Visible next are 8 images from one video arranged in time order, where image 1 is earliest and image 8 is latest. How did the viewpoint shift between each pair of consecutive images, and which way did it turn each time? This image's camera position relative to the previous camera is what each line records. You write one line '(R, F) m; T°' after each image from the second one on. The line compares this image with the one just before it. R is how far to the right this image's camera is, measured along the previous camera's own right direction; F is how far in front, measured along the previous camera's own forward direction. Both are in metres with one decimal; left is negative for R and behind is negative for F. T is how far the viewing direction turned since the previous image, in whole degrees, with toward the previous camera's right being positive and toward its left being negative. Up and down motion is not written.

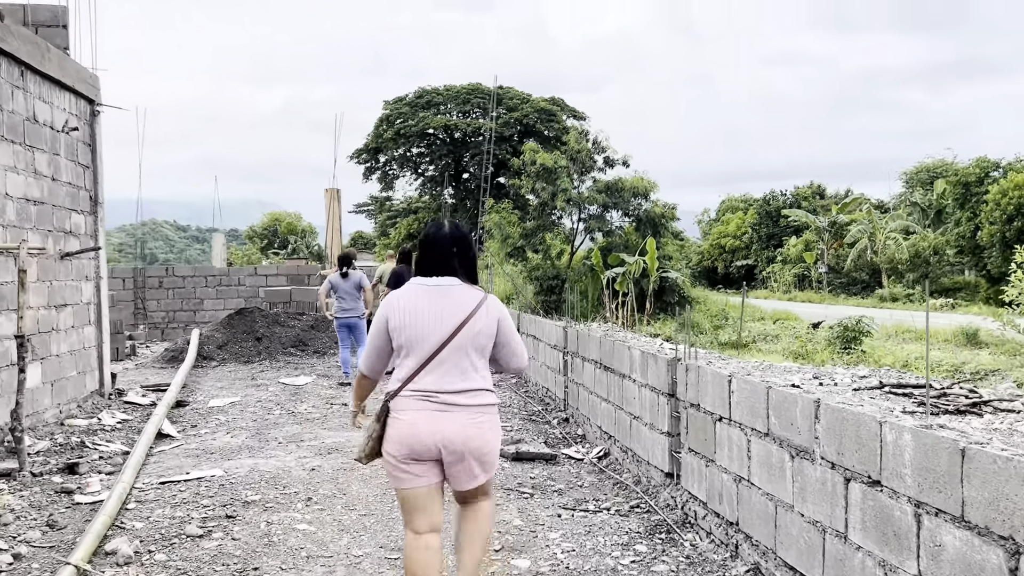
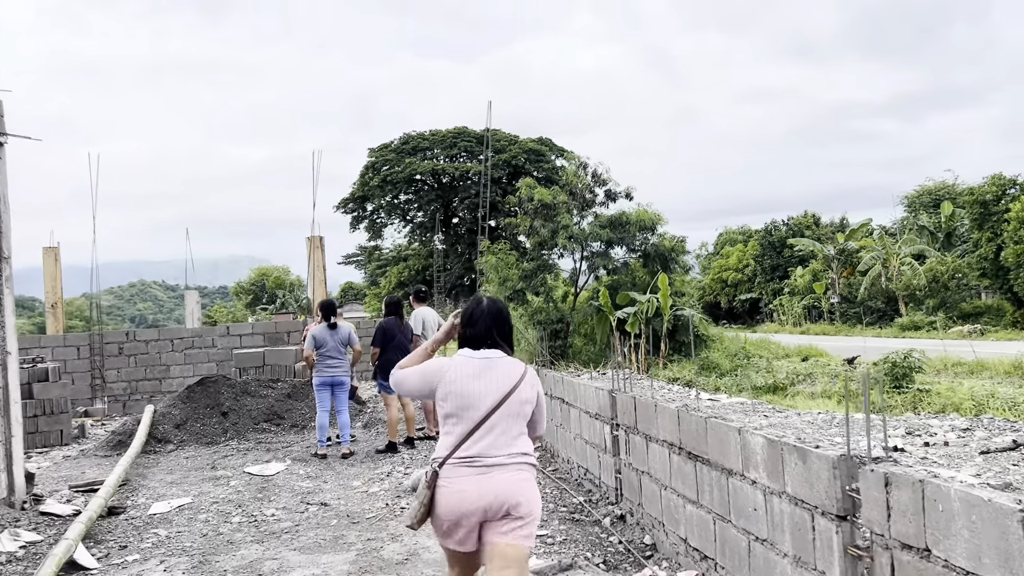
(-0.2, +1.4) m; +1°
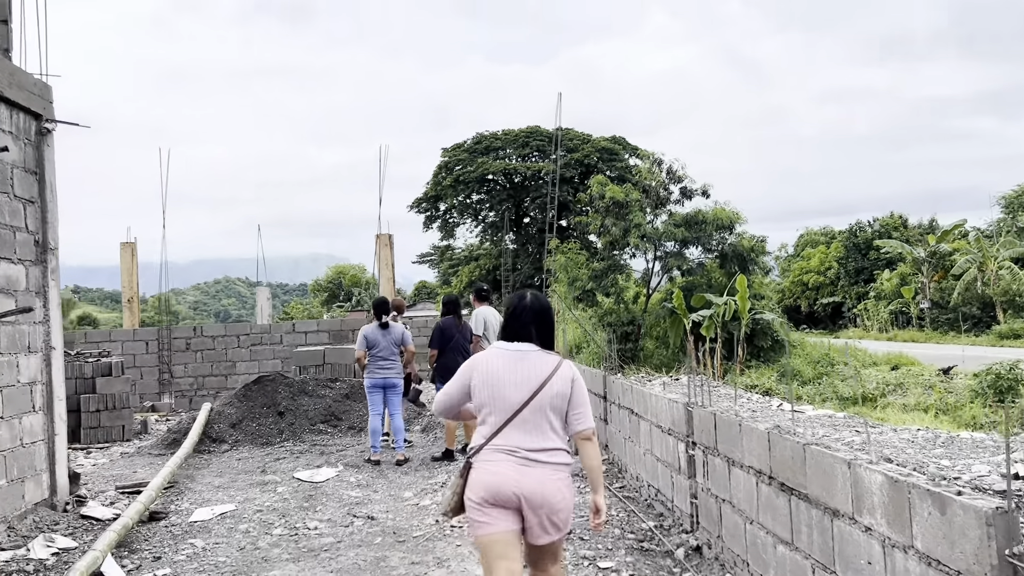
(0.0, +0.4) m; -5°
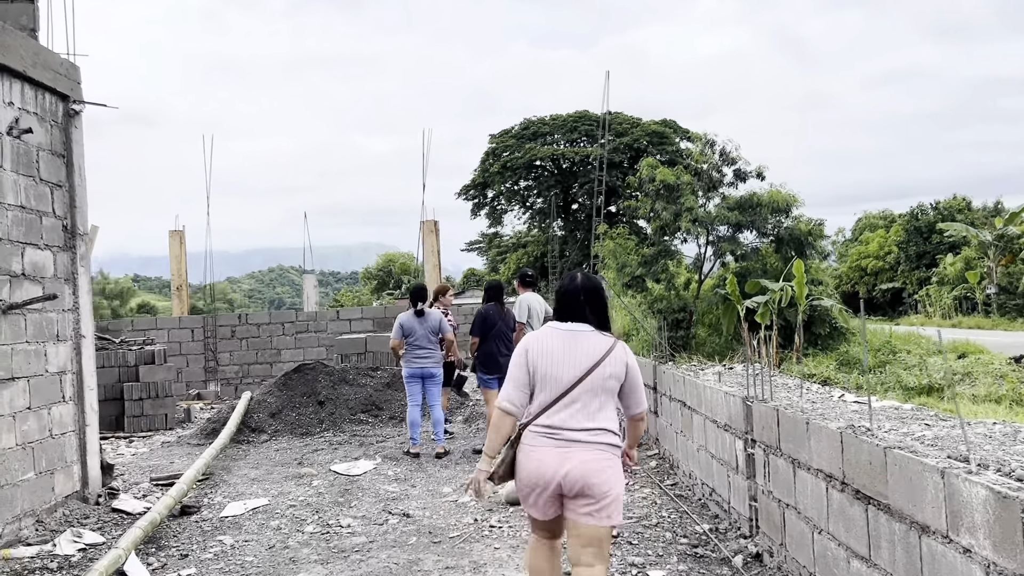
(0.0, +0.3) m; -3°
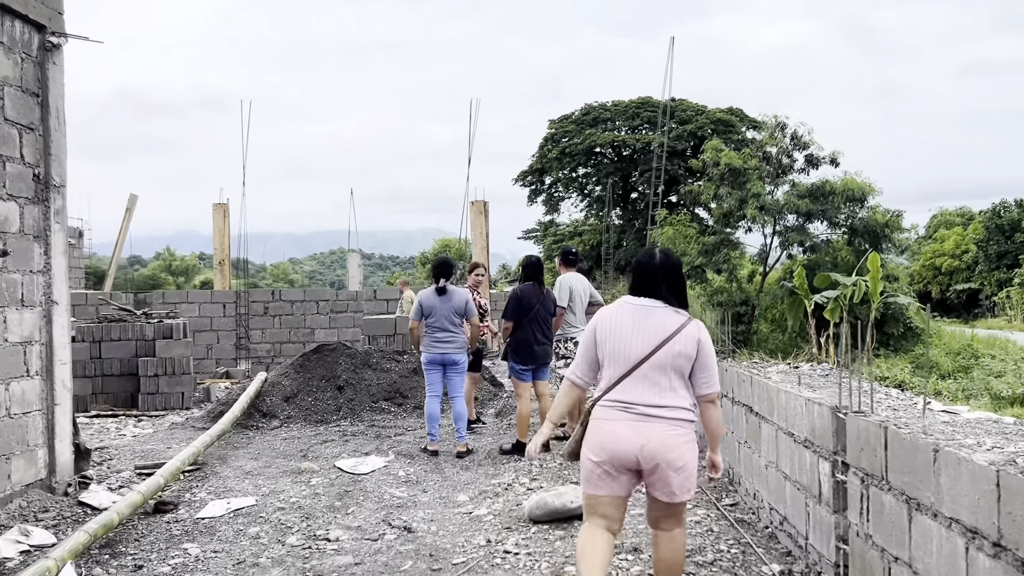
(+0.1, +0.8) m; -4°
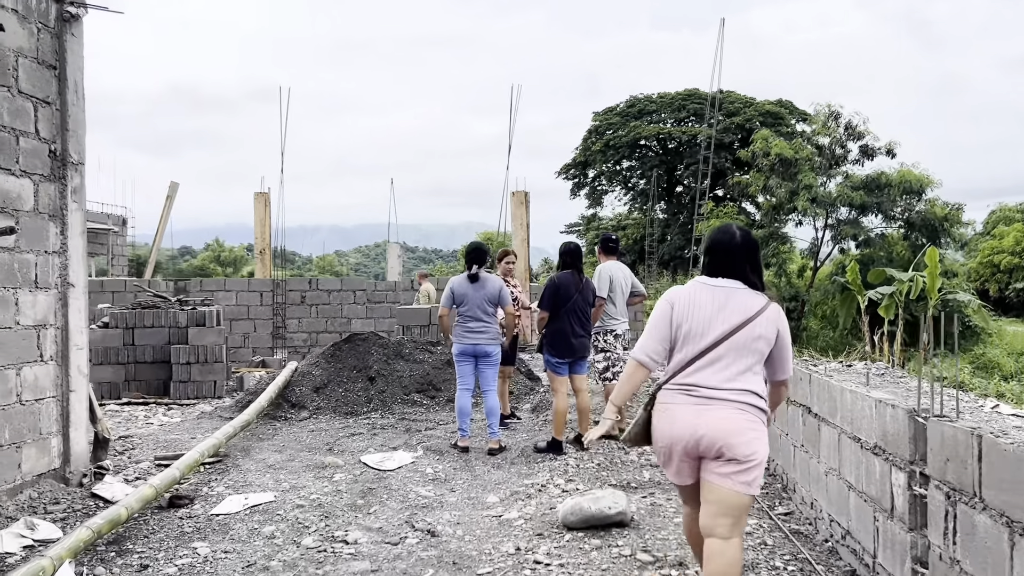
(0.0, +0.3) m; -3°
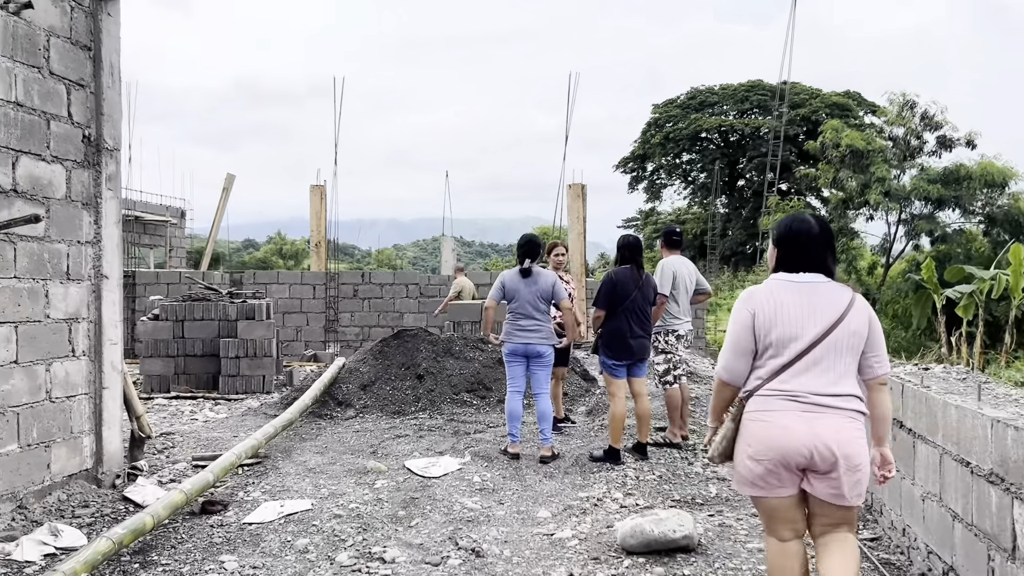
(0.0, +0.3) m; -4°
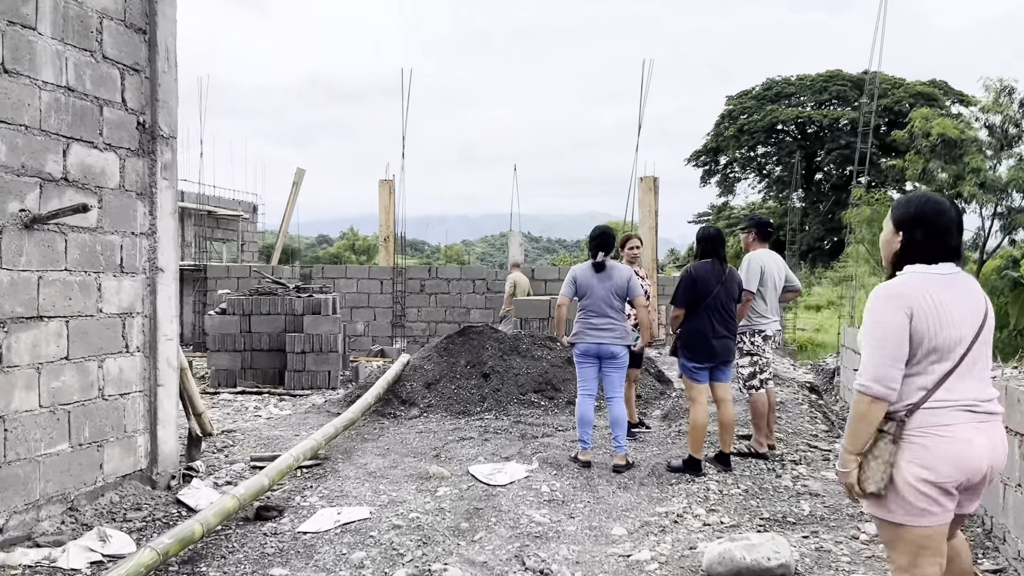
(0.0, +0.3) m; -5°
